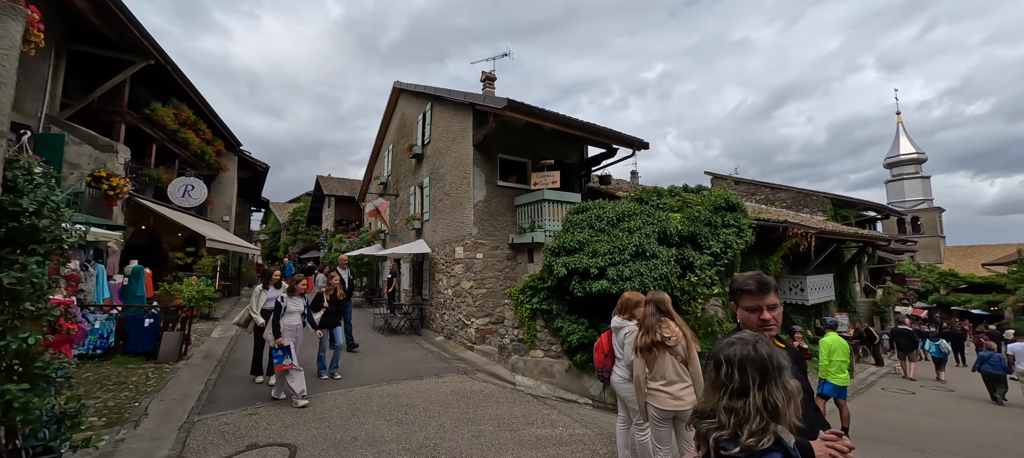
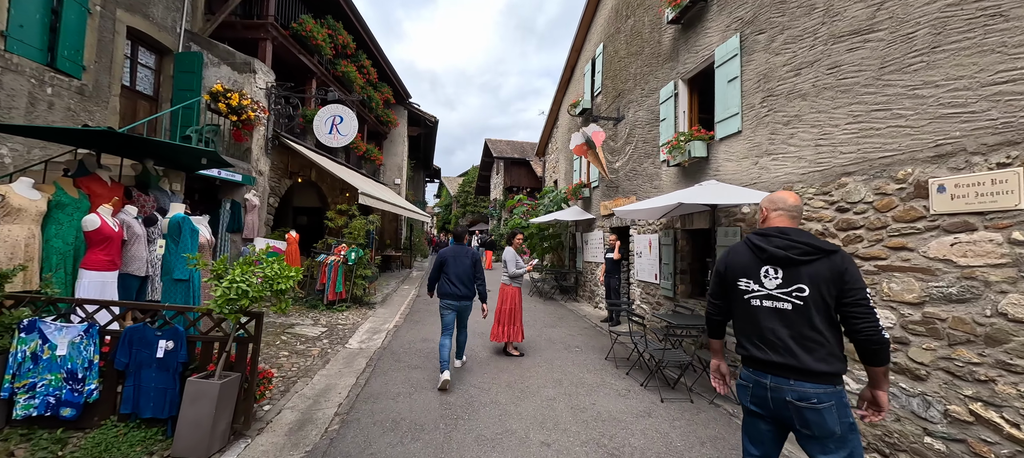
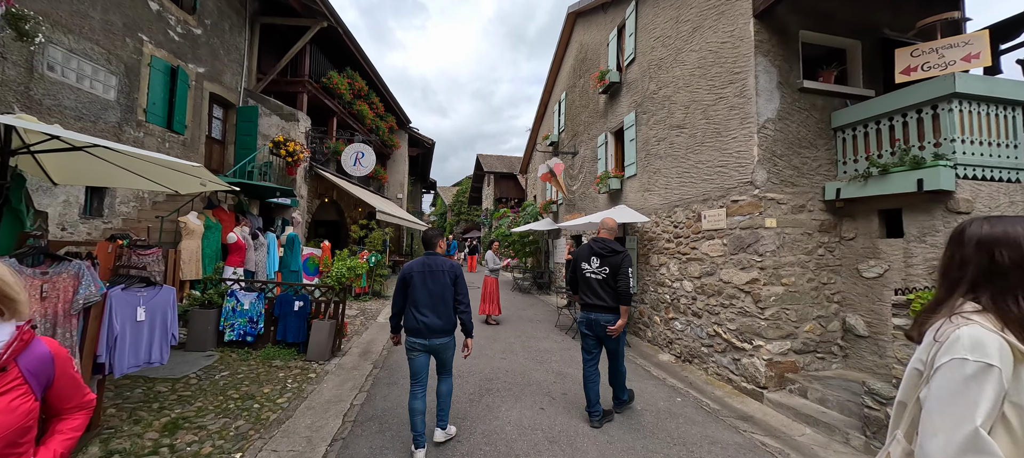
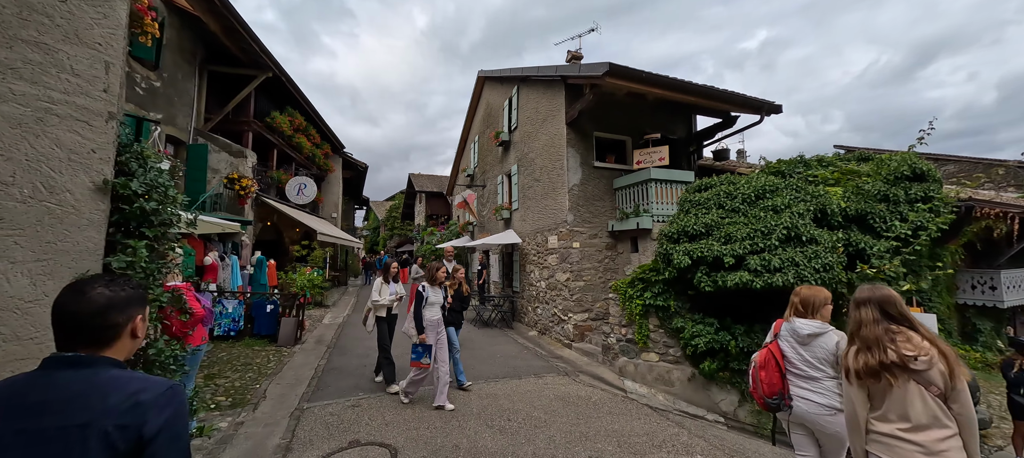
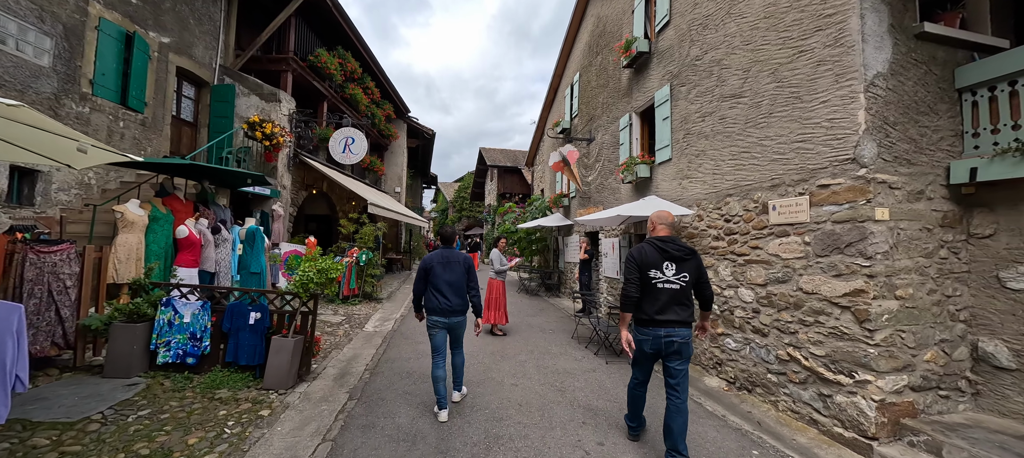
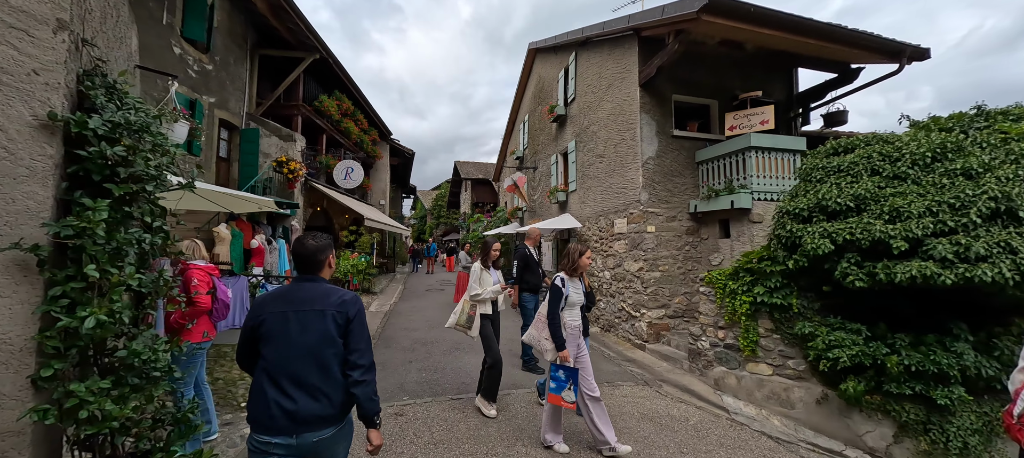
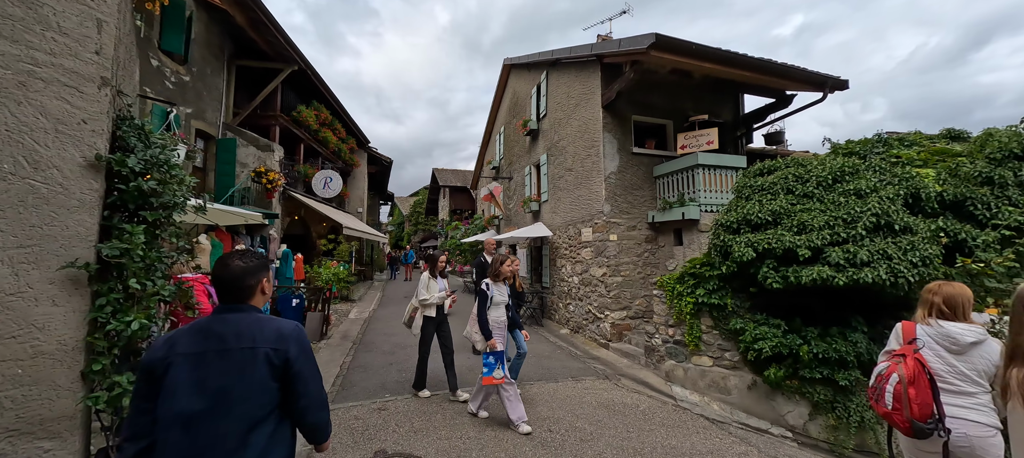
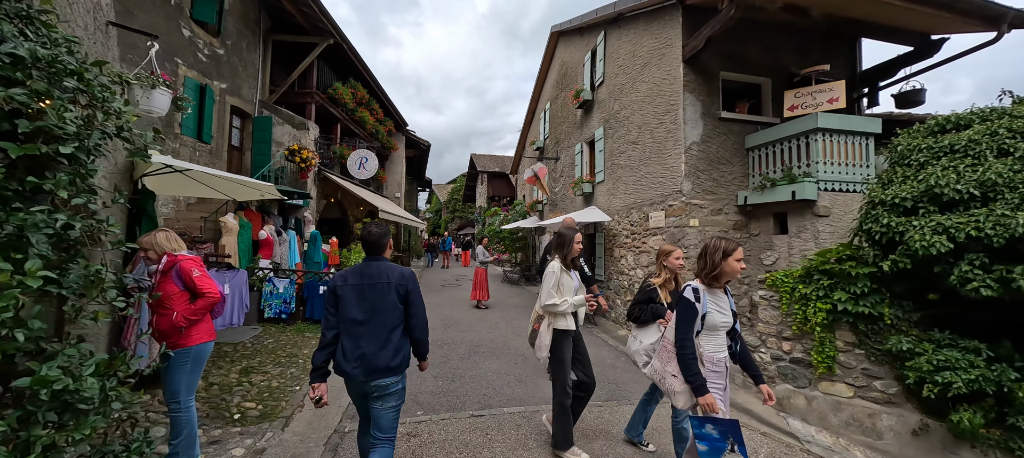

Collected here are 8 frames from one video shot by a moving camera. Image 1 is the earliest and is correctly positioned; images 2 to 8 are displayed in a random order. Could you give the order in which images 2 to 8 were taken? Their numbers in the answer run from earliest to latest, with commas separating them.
4, 7, 6, 8, 3, 5, 2
